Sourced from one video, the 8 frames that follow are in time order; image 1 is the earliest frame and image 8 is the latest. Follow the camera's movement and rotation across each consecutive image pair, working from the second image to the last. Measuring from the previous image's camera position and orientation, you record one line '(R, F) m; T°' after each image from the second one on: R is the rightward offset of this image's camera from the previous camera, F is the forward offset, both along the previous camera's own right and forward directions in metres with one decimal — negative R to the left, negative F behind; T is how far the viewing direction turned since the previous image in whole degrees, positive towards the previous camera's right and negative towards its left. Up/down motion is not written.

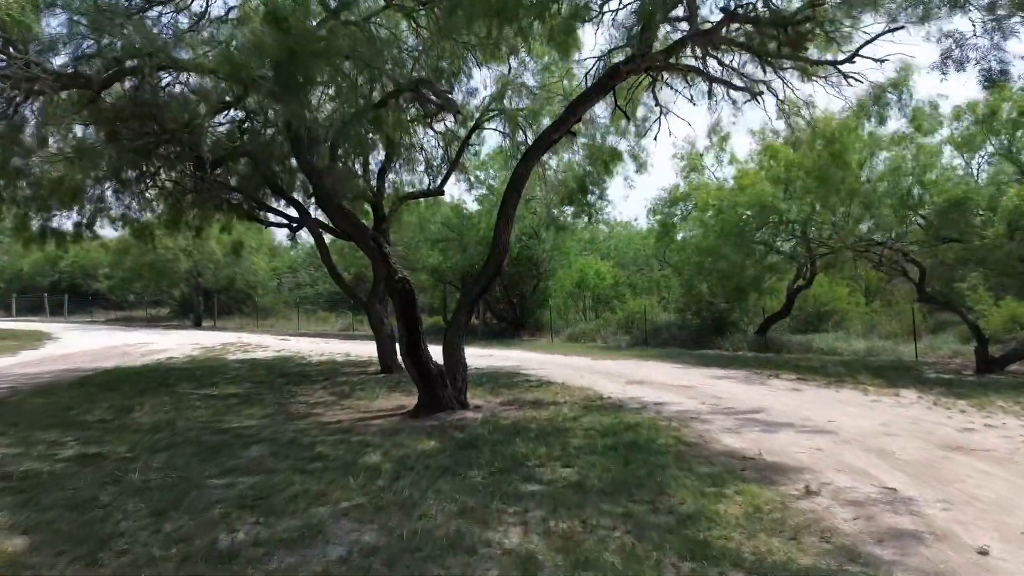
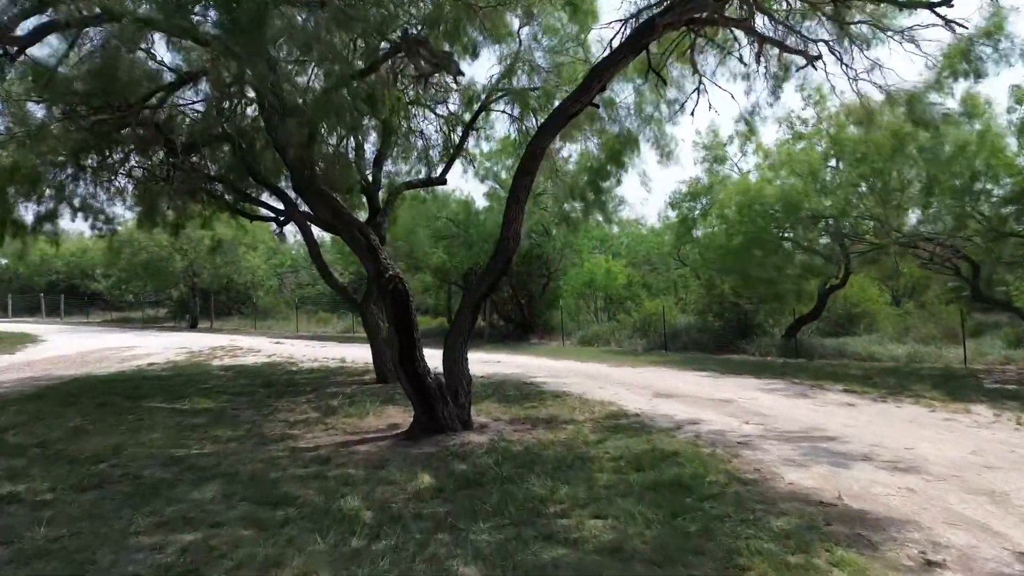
(-0.1, +1.7) m; -1°
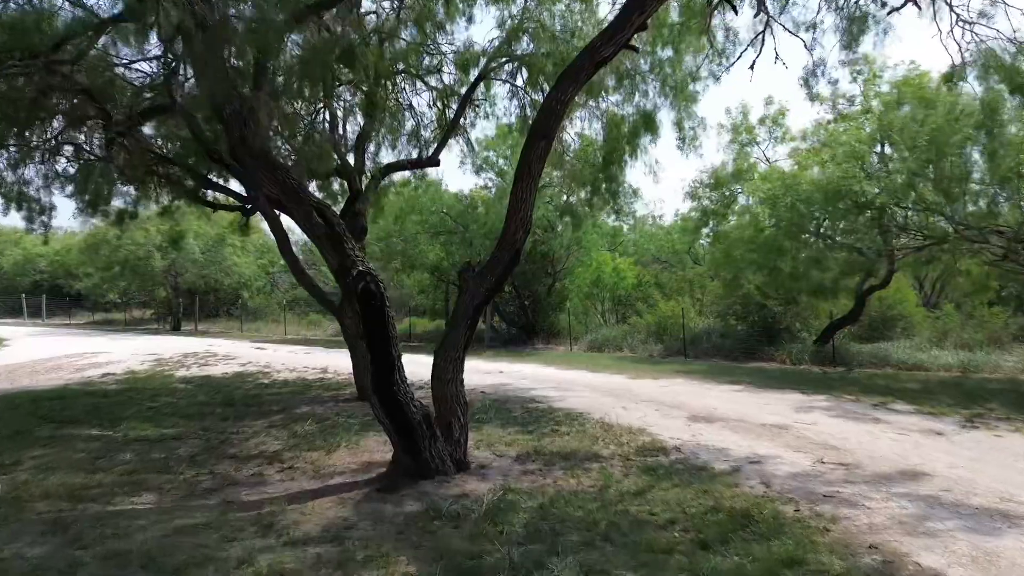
(-0.1, +2.2) m; 0°
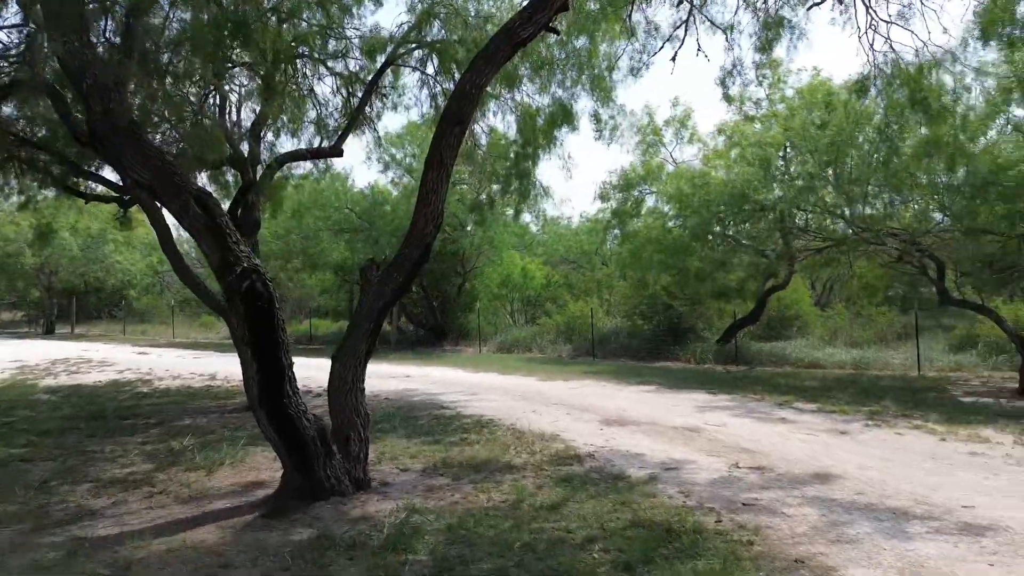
(0.0, +0.6) m; +7°
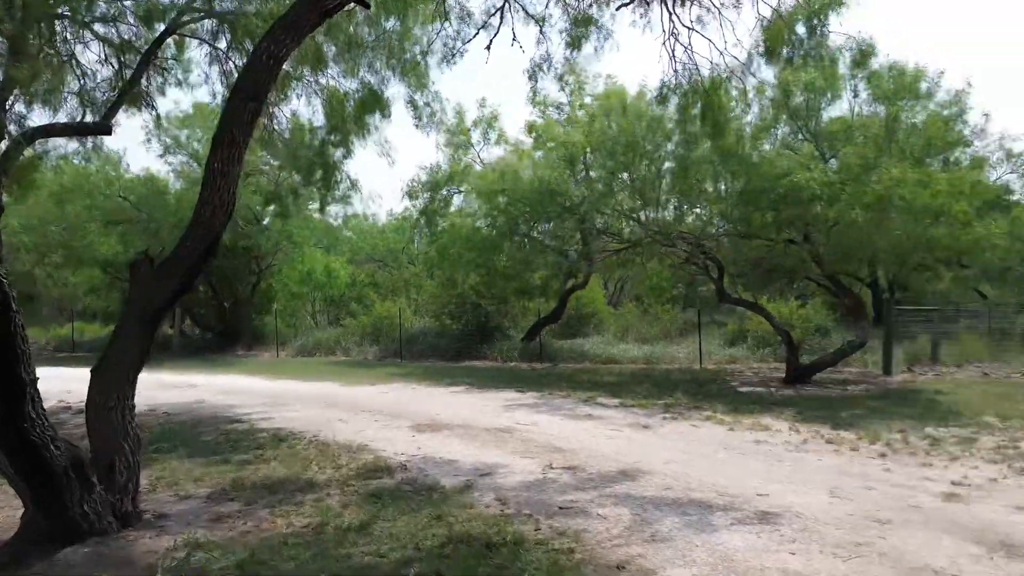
(0.0, +0.5) m; +15°
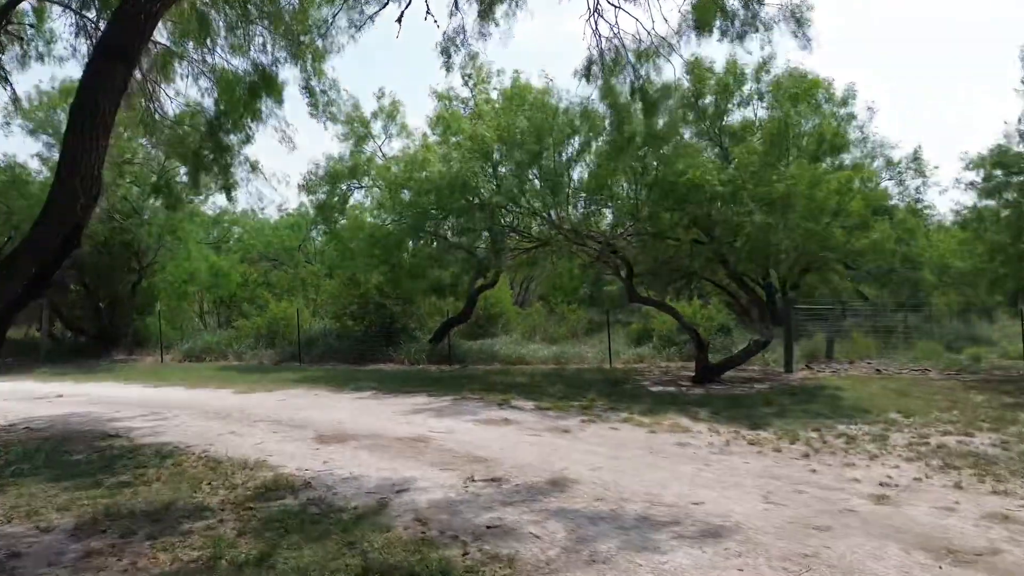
(-0.2, +0.6) m; +8°
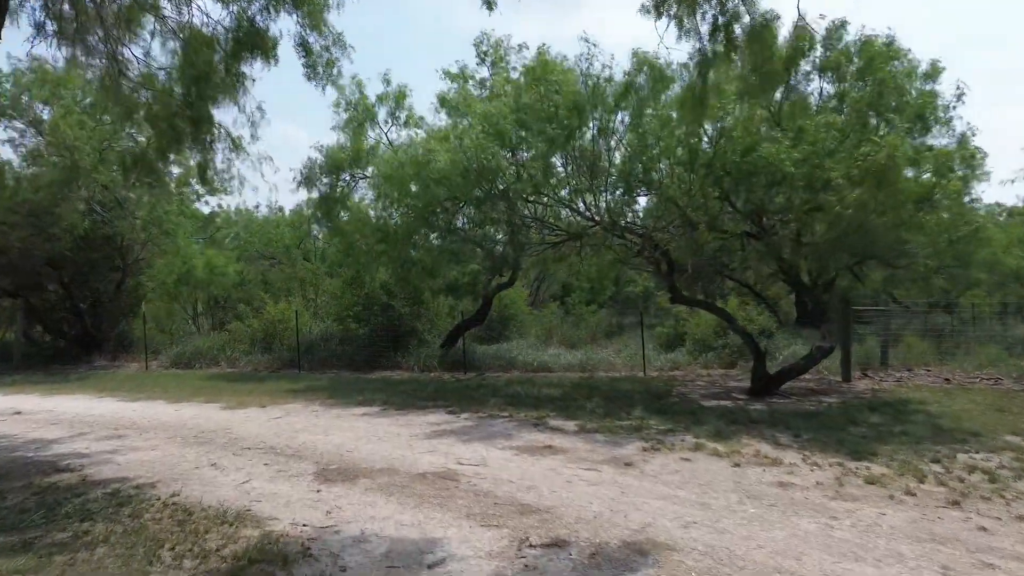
(-0.5, +1.8) m; 0°
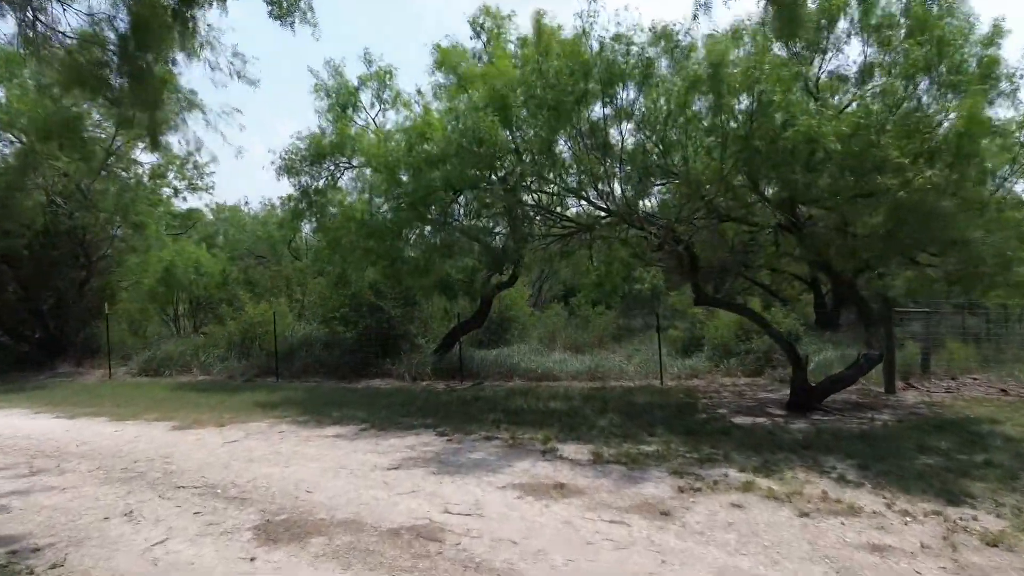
(0.0, +1.7) m; 0°
